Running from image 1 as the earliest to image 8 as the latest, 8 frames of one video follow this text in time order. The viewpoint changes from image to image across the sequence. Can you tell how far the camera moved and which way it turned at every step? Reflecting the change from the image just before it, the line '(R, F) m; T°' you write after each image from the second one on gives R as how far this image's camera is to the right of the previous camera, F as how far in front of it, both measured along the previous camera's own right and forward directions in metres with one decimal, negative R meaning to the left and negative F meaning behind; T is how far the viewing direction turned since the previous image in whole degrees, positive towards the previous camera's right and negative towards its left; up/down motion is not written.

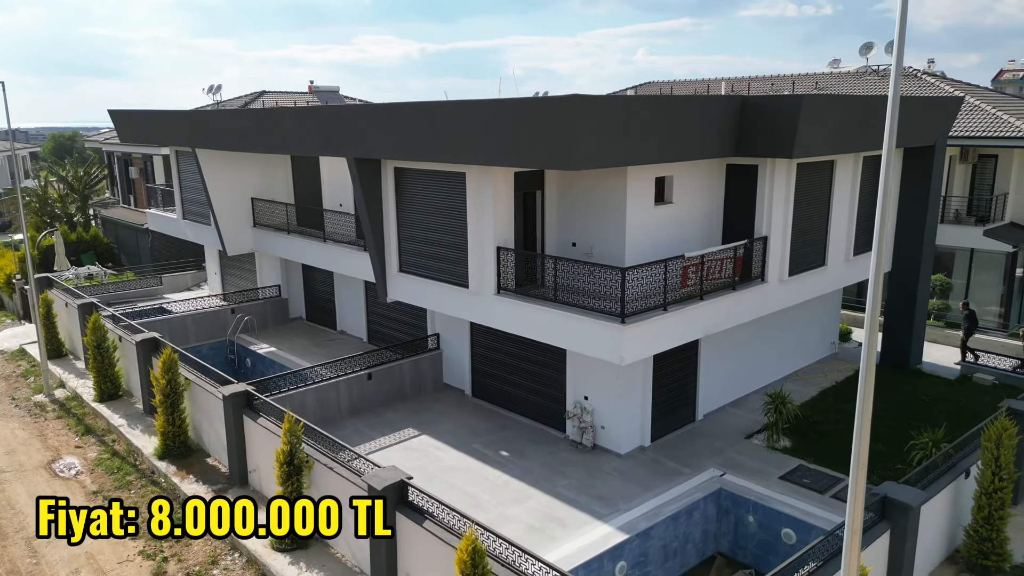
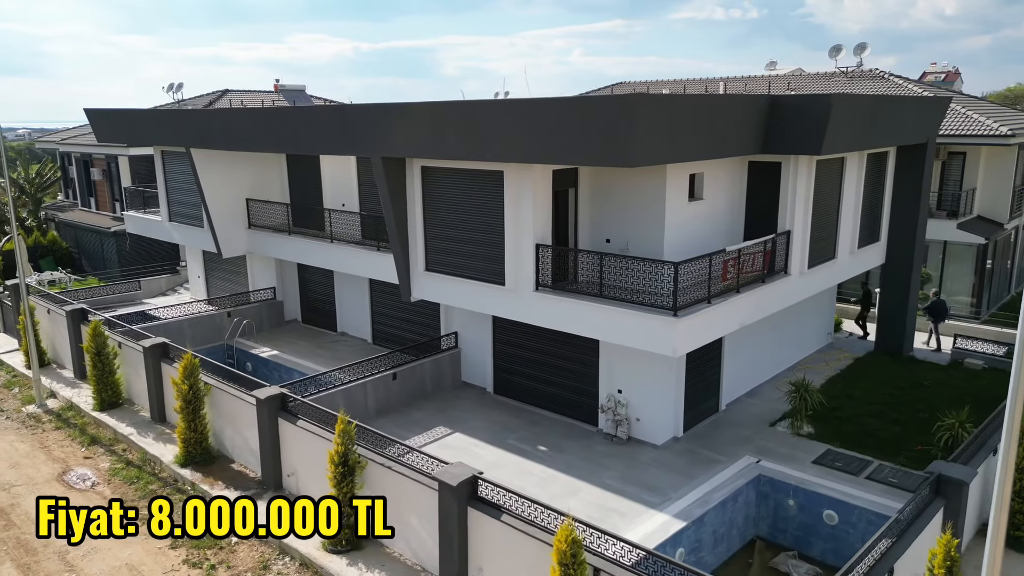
(-1.5, -0.1) m; +4°
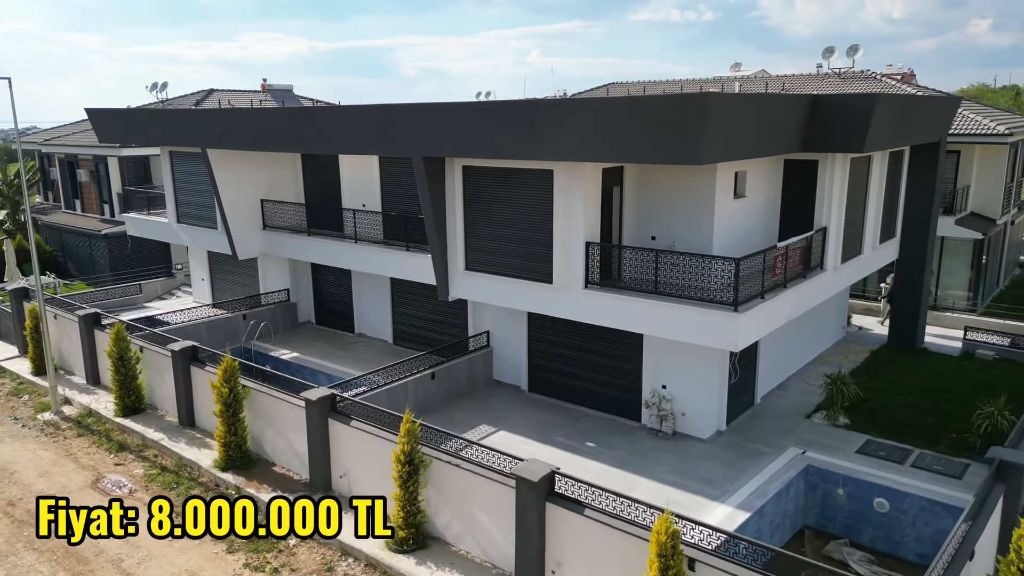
(-1.4, 0.0) m; +3°
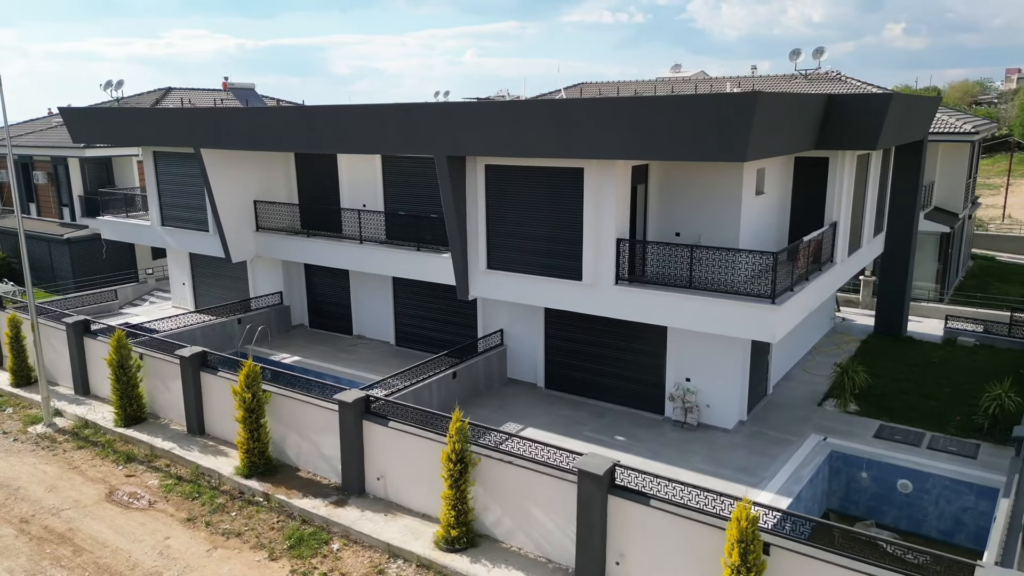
(-1.5, 0.0) m; +5°
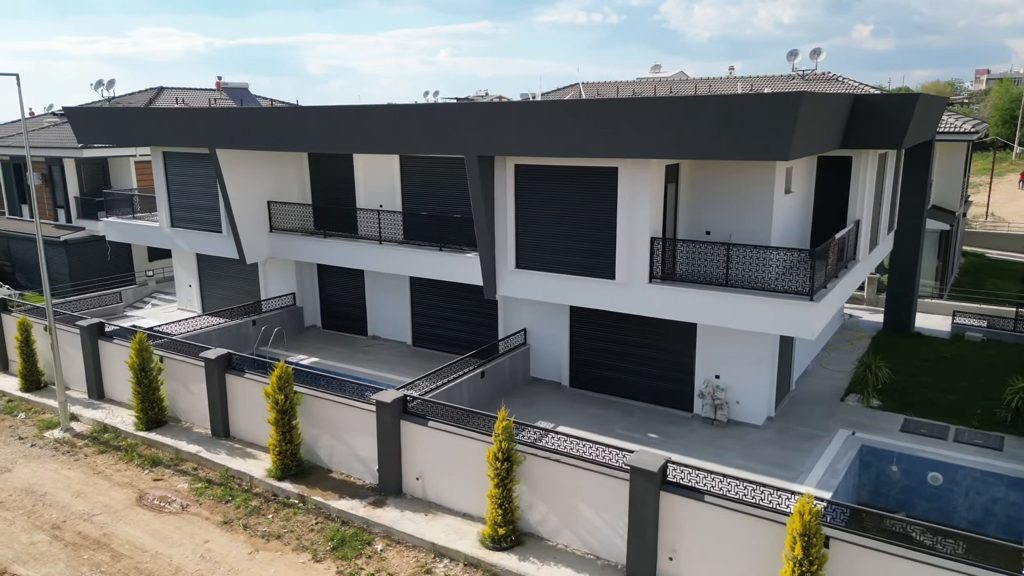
(-0.9, 0.0) m; +2°
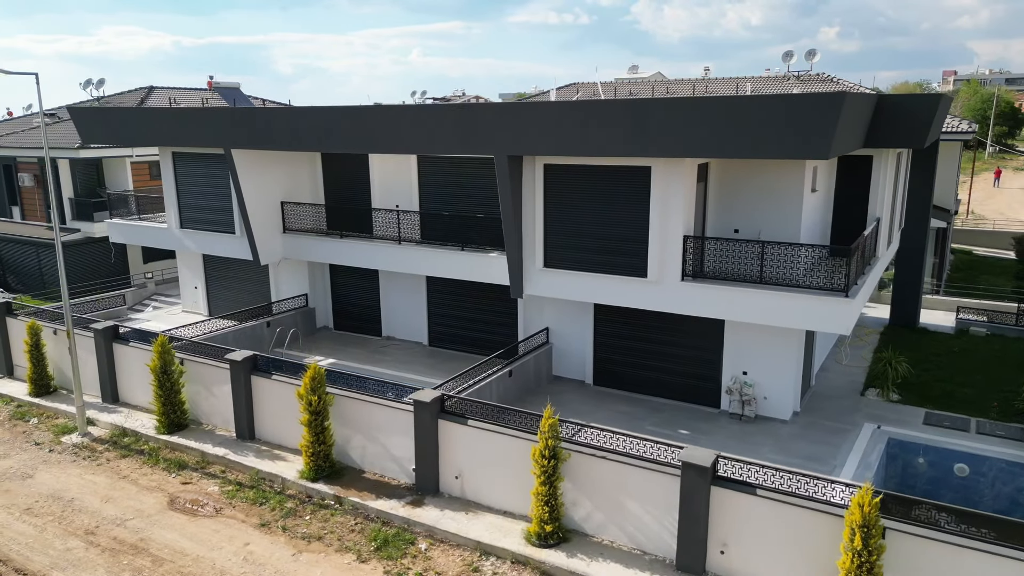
(-1.0, 0.0) m; +2°
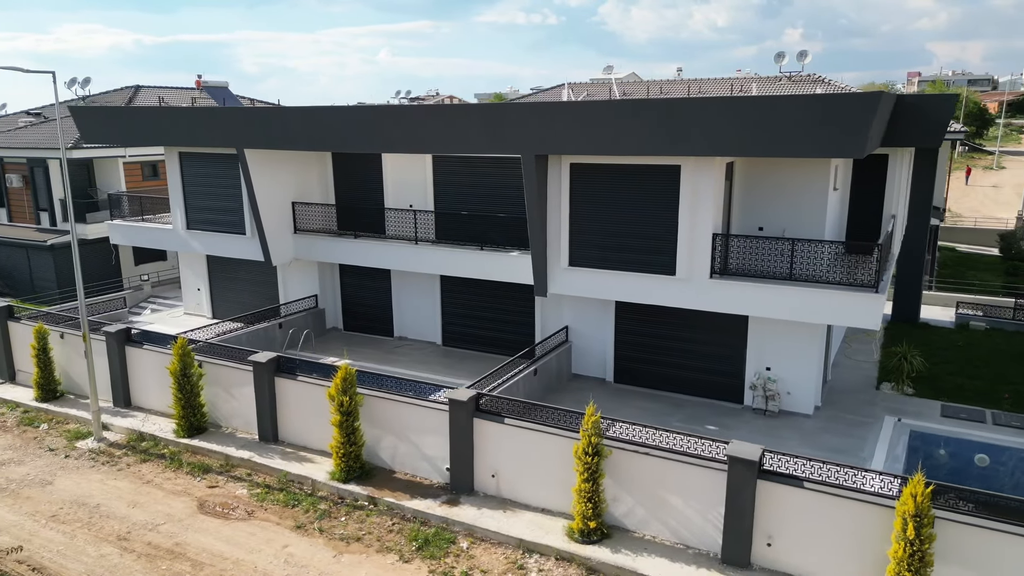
(-1.0, 0.0) m; +2°
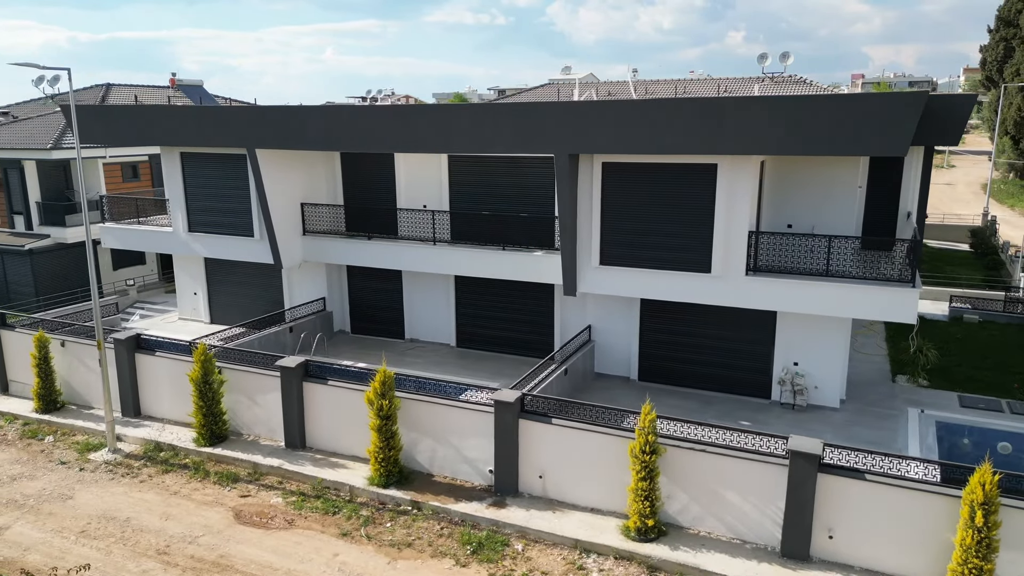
(-1.4, +0.1) m; +3°
